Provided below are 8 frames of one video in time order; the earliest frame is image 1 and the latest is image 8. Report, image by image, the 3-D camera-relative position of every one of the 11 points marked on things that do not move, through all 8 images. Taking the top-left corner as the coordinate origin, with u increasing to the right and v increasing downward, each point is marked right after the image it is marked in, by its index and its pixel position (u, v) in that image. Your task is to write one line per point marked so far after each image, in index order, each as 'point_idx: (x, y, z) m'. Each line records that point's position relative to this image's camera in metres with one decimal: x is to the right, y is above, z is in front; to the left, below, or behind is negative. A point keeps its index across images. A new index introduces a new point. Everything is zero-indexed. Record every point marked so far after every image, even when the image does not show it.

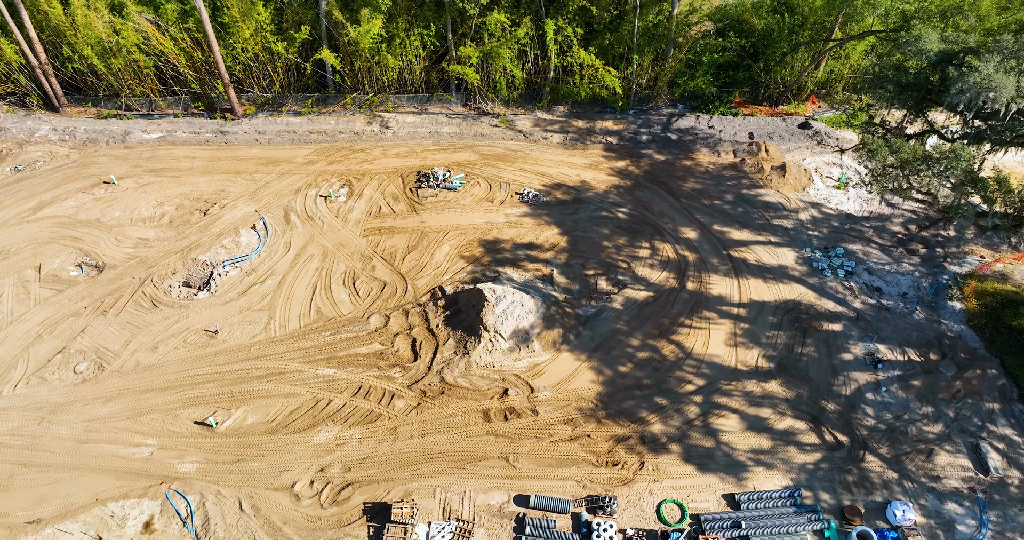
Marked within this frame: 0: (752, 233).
0: (+6.5, +1.0, +19.3) m
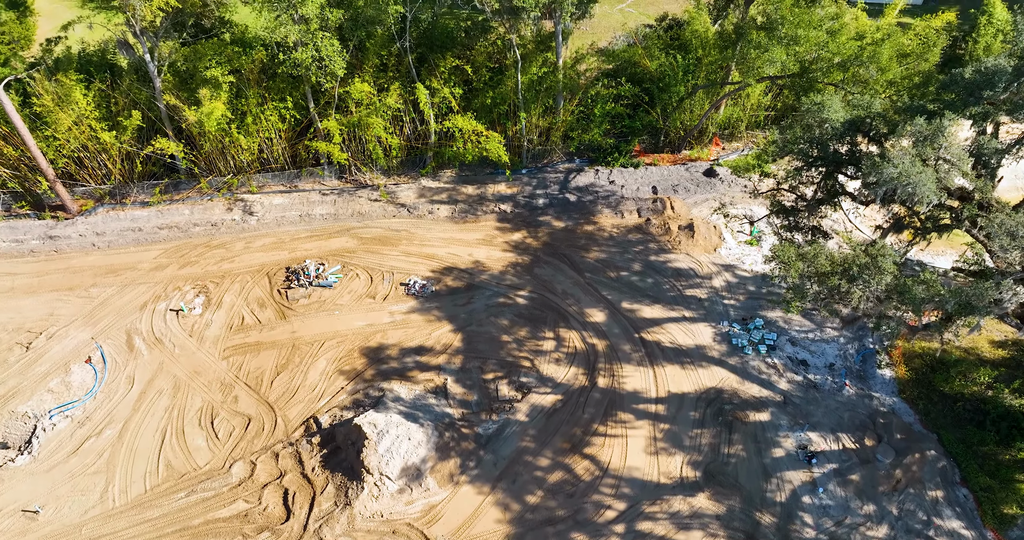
0: (+3.8, -1.0, +17.5) m
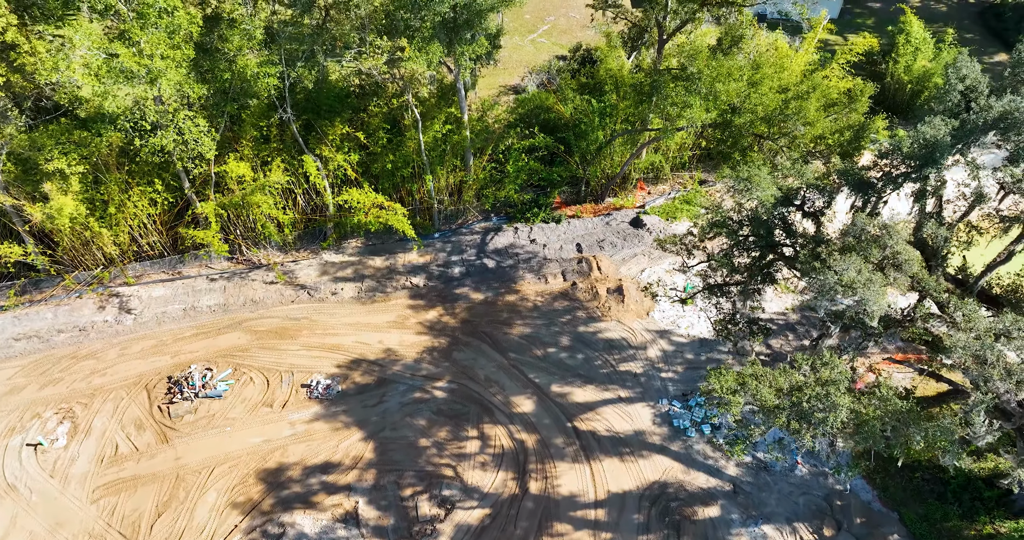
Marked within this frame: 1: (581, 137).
0: (+1.9, -2.7, +15.8) m
1: (+1.9, +3.7, +19.5) m
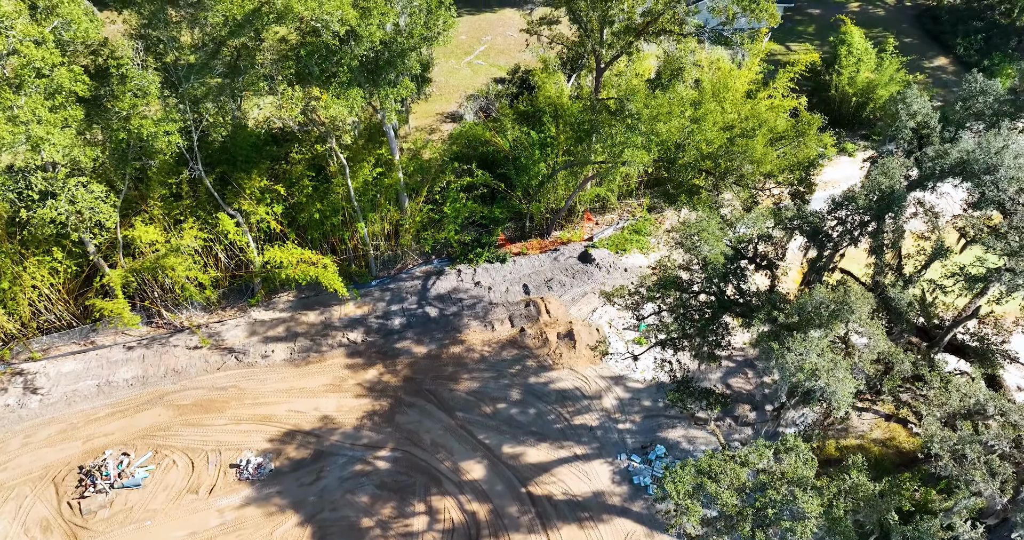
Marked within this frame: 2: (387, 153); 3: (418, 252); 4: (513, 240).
0: (+0.8, -3.8, +14.8) m
1: (+0.3, +2.6, +18.5) m
2: (-3.1, +2.9, +17.5) m
3: (-2.5, +0.5, +18.9) m
4: (0.0, +0.8, +19.4) m
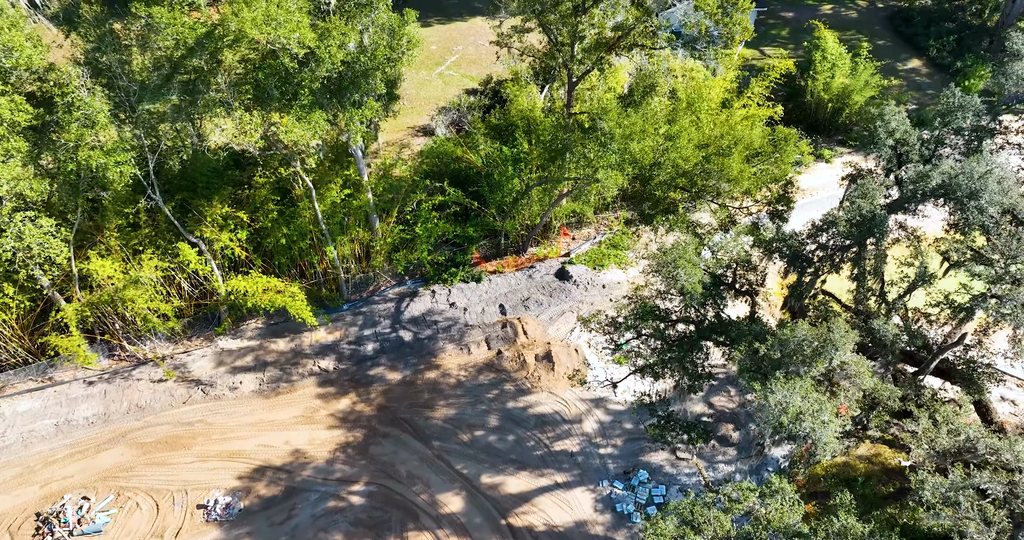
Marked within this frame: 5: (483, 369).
0: (+0.4, -4.2, +14.4) m
1: (-0.4, +2.1, +18.0) m
2: (-3.8, +2.3, +16.9) m
3: (-3.2, -0.1, +18.4) m
4: (-0.7, +0.3, +19.0) m
5: (-0.7, -2.3, +16.4) m
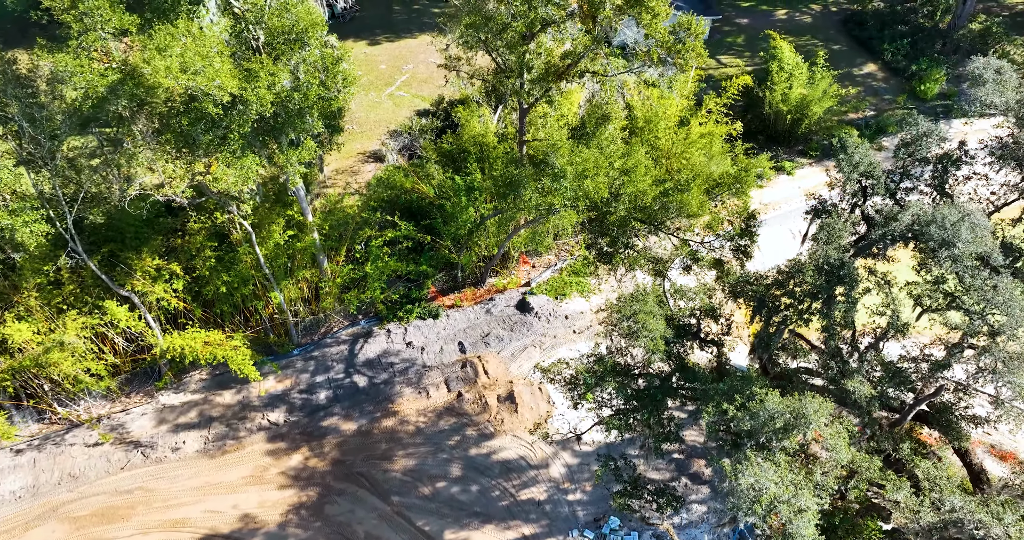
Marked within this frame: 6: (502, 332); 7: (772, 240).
0: (-0.3, -5.0, +13.6) m
1: (-1.5, +1.2, +17.2) m
2: (-4.9, +1.3, +16.0) m
3: (-4.2, -1.0, +17.5) m
4: (-1.7, -0.6, +18.1) m
5: (-1.5, -3.2, +15.6) m
6: (-0.3, -1.5, +17.0) m
7: (+7.2, +0.9, +19.7) m
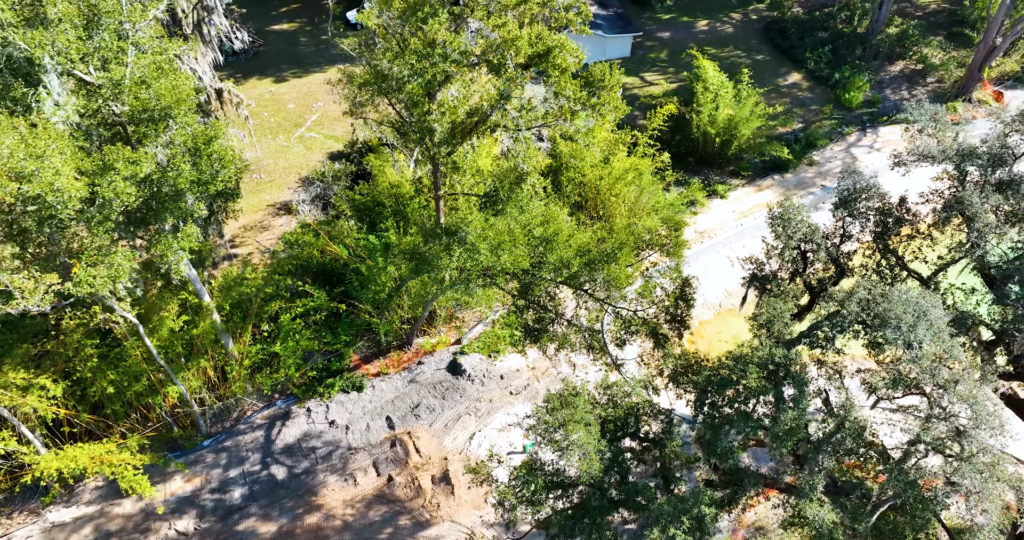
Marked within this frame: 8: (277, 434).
0: (-1.3, -6.4, +12.3) m
1: (-3.3, -0.3, +15.8) m
2: (-6.5, -0.5, +14.3) m
3: (-5.8, -2.8, +15.9) m
4: (-3.4, -2.1, +16.7) m
5: (-2.8, -4.7, +14.2) m
6: (-1.8, -2.9, +15.6) m
7: (+5.3, 0.0, +19.0) m
8: (-5.0, -3.5, +14.9) m
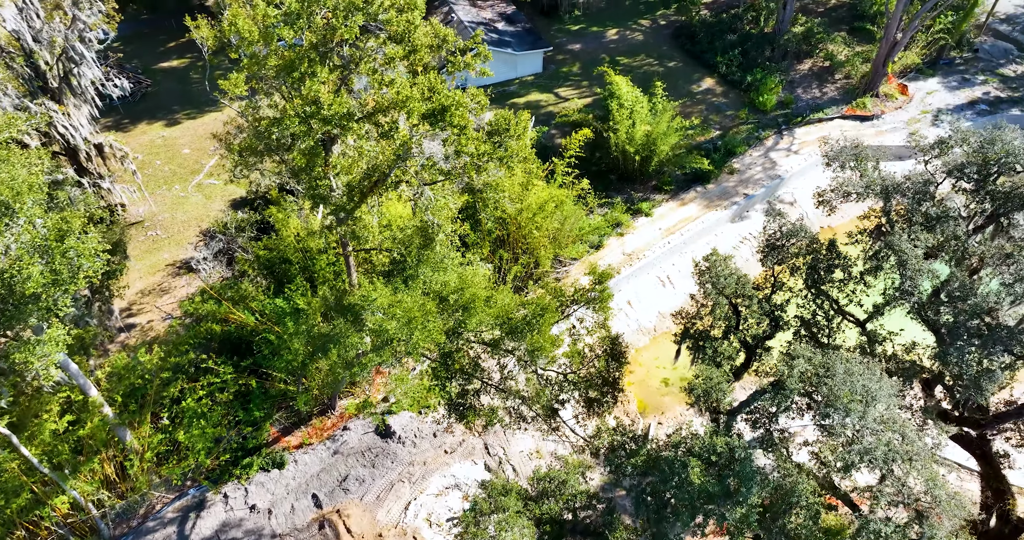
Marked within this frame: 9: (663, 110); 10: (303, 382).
0: (-2.0, -7.6, +11.3) m
1: (-4.8, -1.7, +14.5) m
2: (-7.9, -2.1, +12.8) m
3: (-7.1, -4.3, +14.4) m
4: (-4.9, -3.5, +15.4) m
5: (-3.8, -6.0, +13.0) m
6: (-3.1, -4.1, +14.5) m
7: (+3.3, -0.6, +18.4) m
8: (-6.2, -5.0, +13.5) m
9: (+4.3, +4.5, +19.8) m
10: (-4.5, -2.2, +14.9) m
